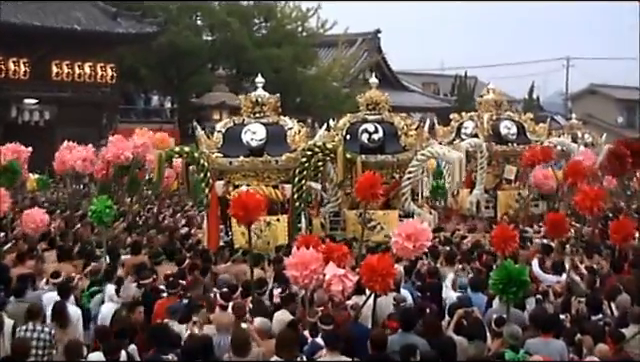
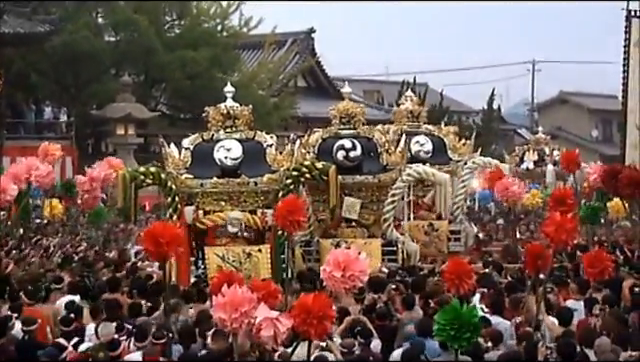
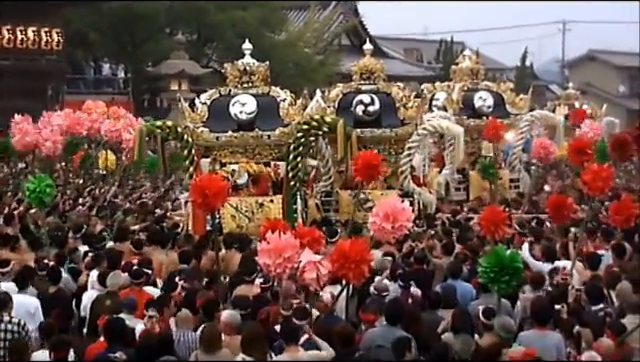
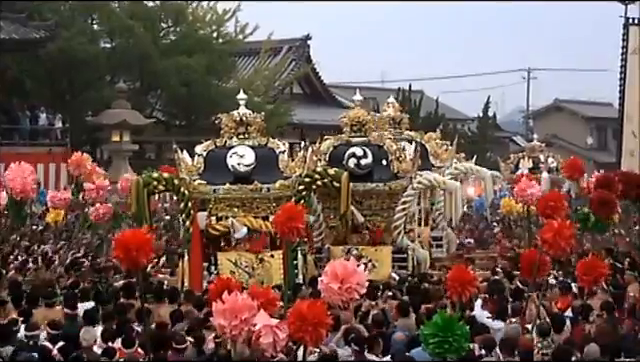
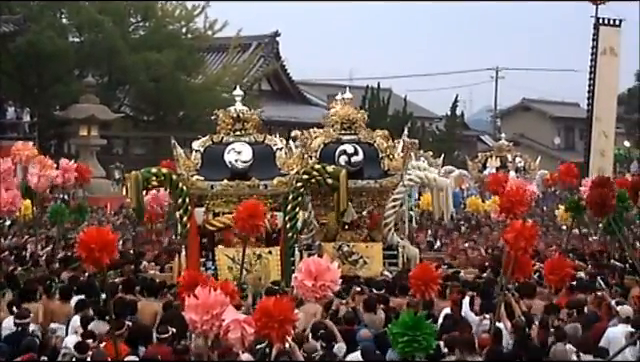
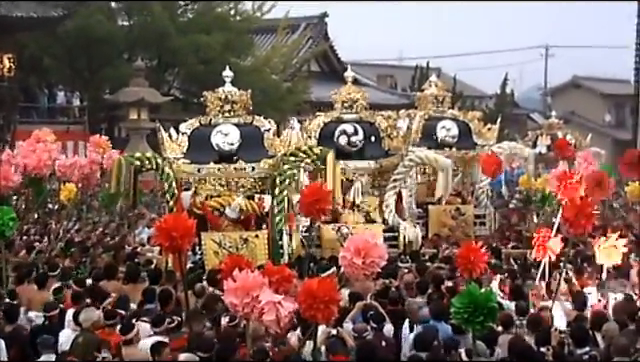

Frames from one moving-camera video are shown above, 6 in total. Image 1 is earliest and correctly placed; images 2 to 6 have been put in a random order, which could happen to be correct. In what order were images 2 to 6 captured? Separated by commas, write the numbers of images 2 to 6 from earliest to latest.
3, 6, 2, 4, 5
